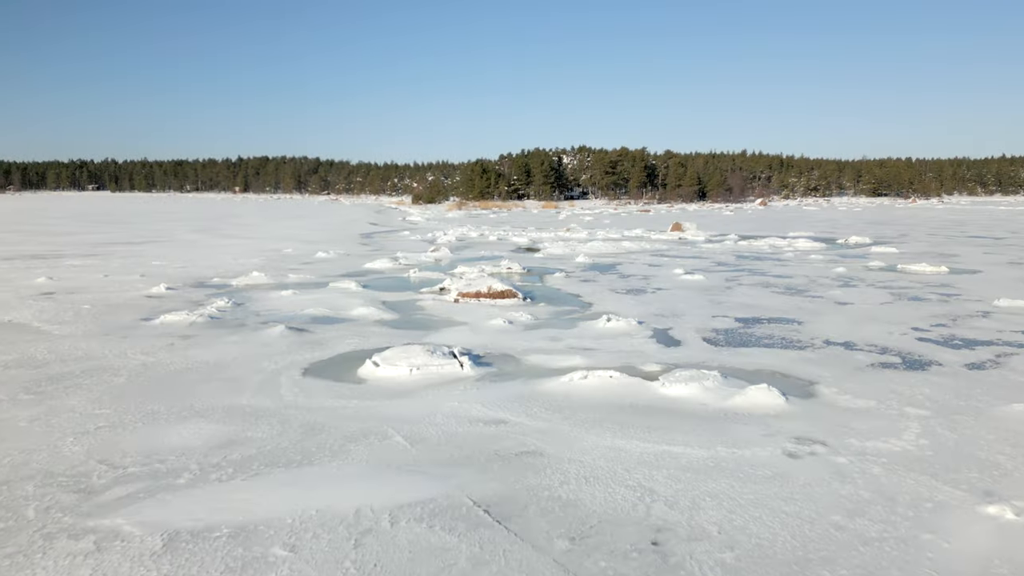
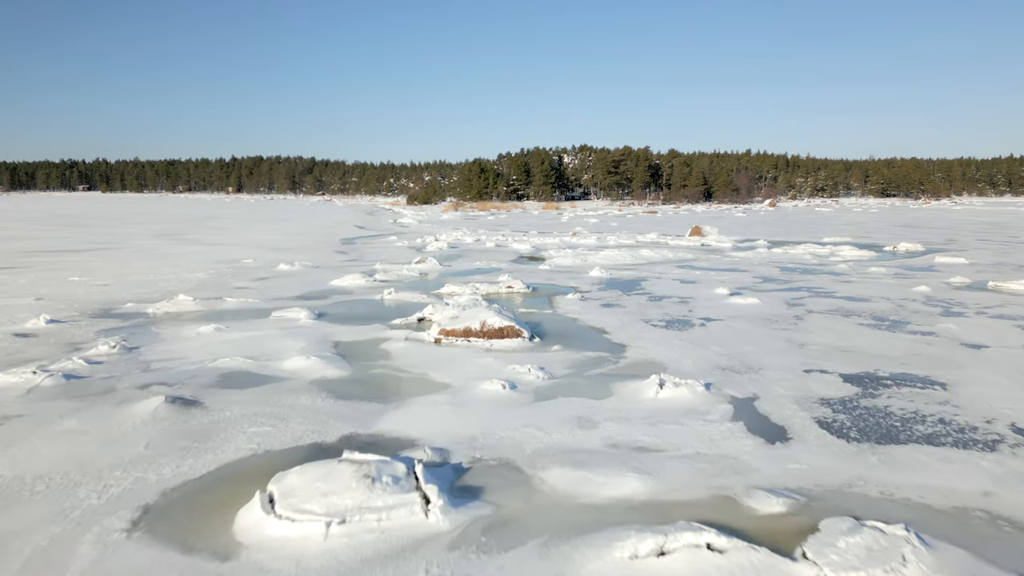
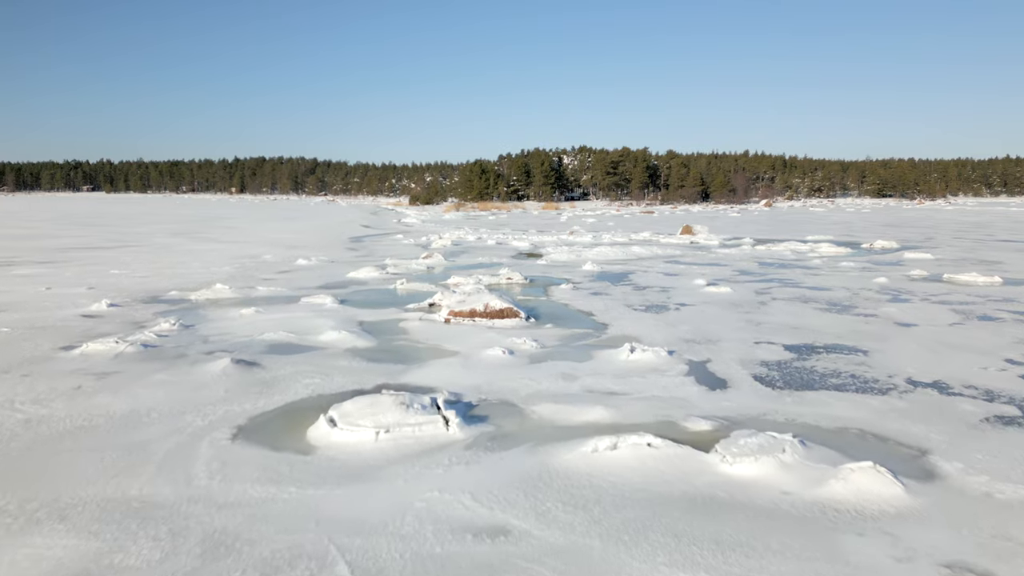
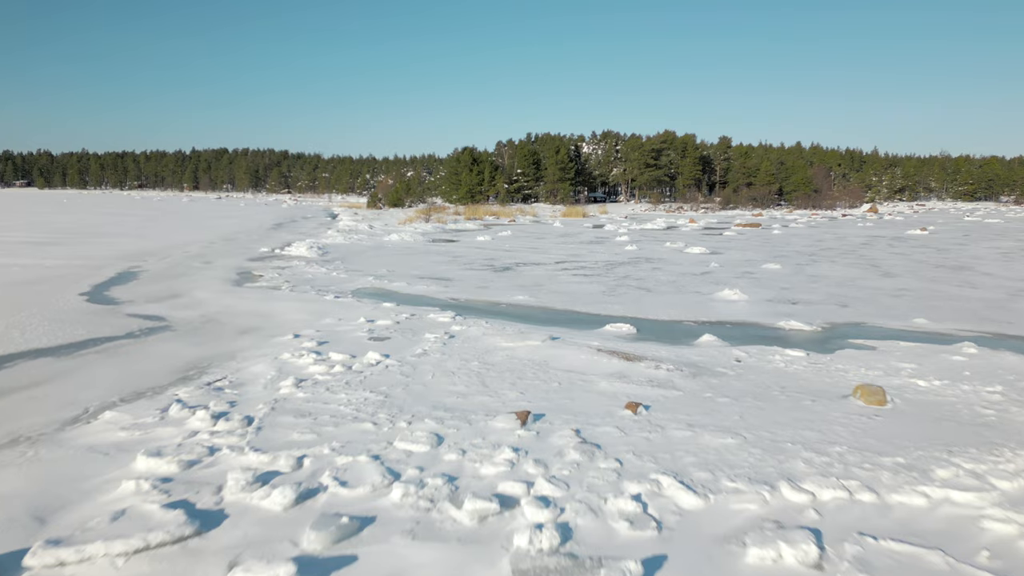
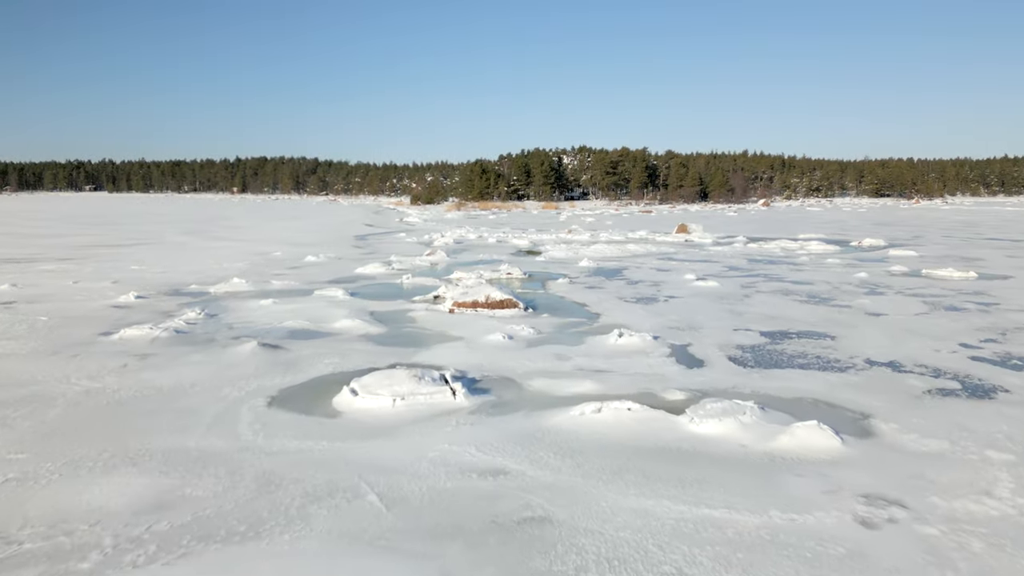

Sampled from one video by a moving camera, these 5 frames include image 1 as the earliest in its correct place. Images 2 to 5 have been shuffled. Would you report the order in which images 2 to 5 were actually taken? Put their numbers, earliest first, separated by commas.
5, 3, 2, 4
